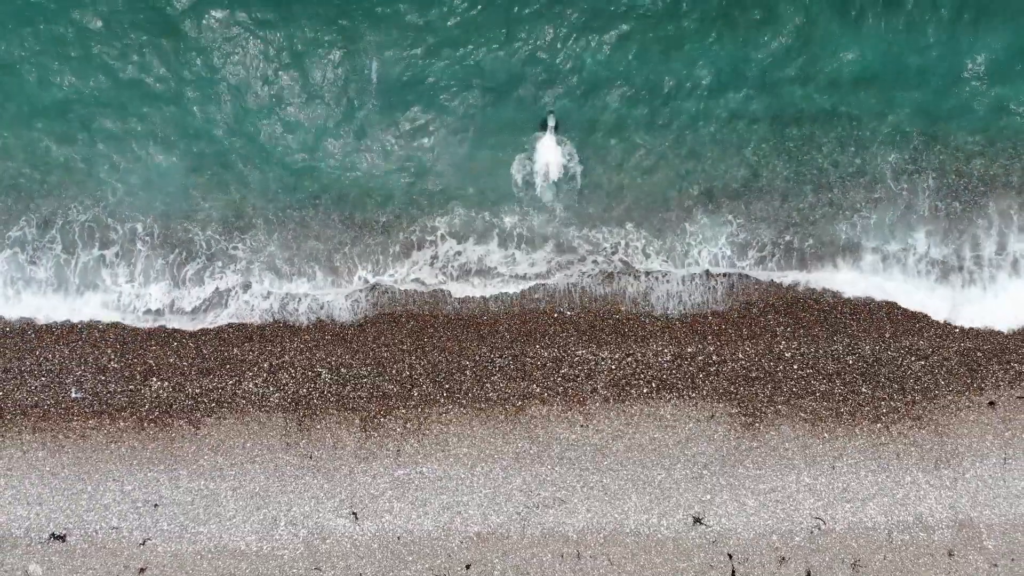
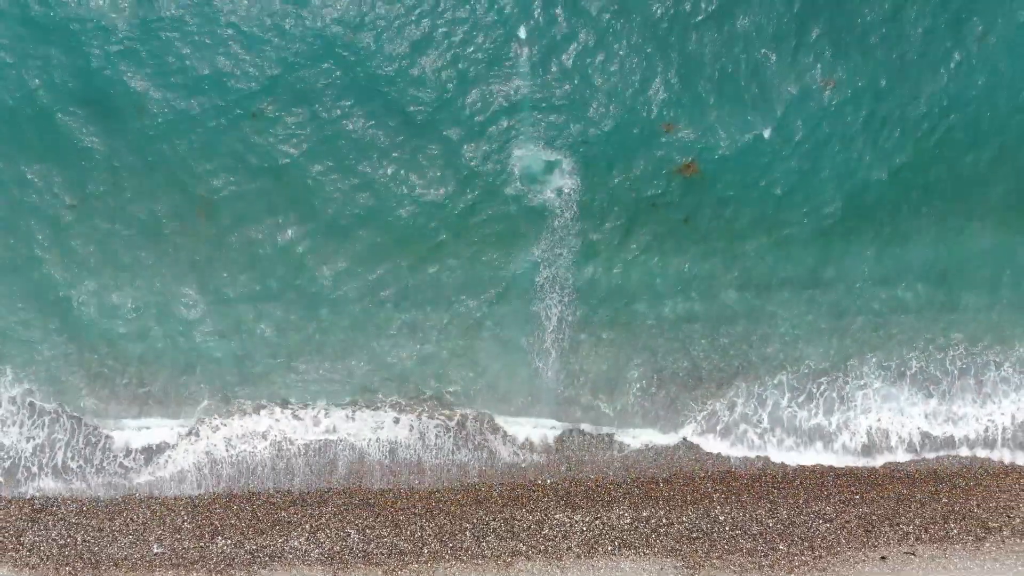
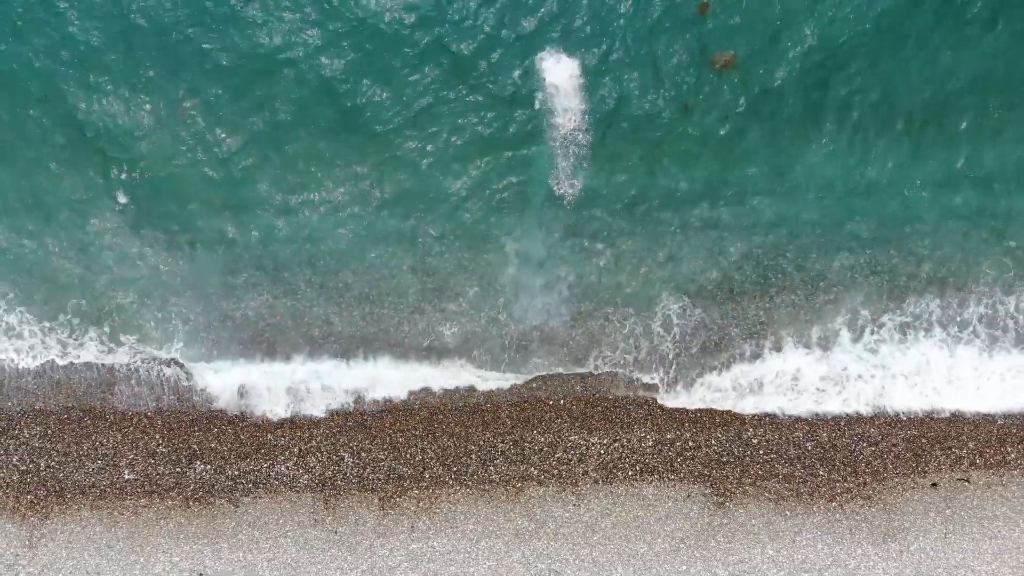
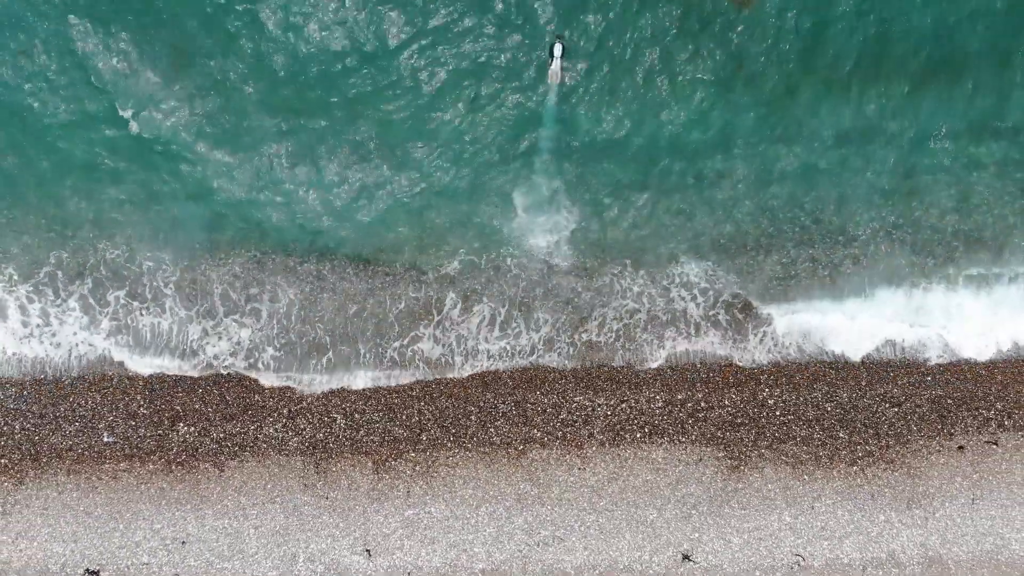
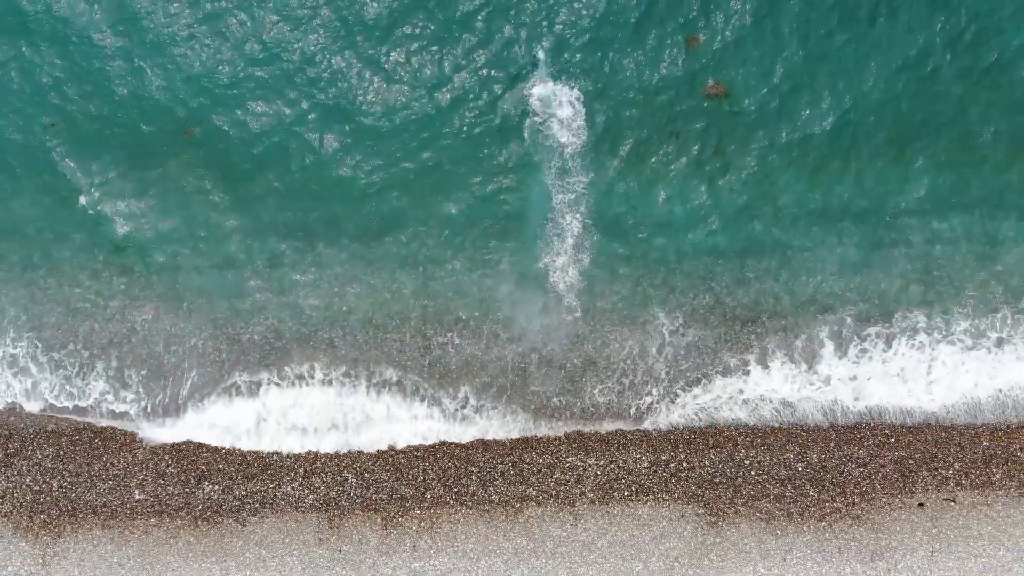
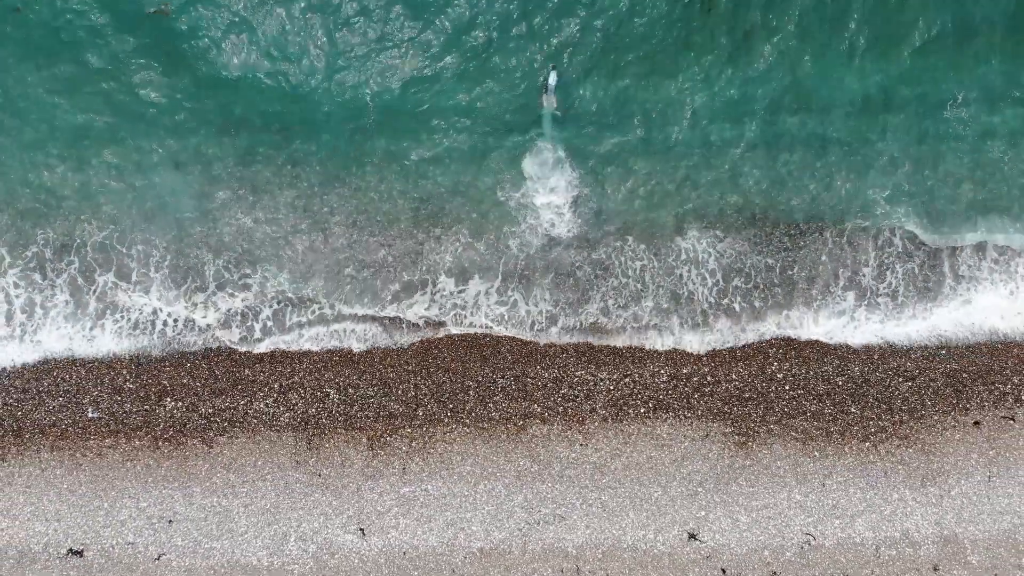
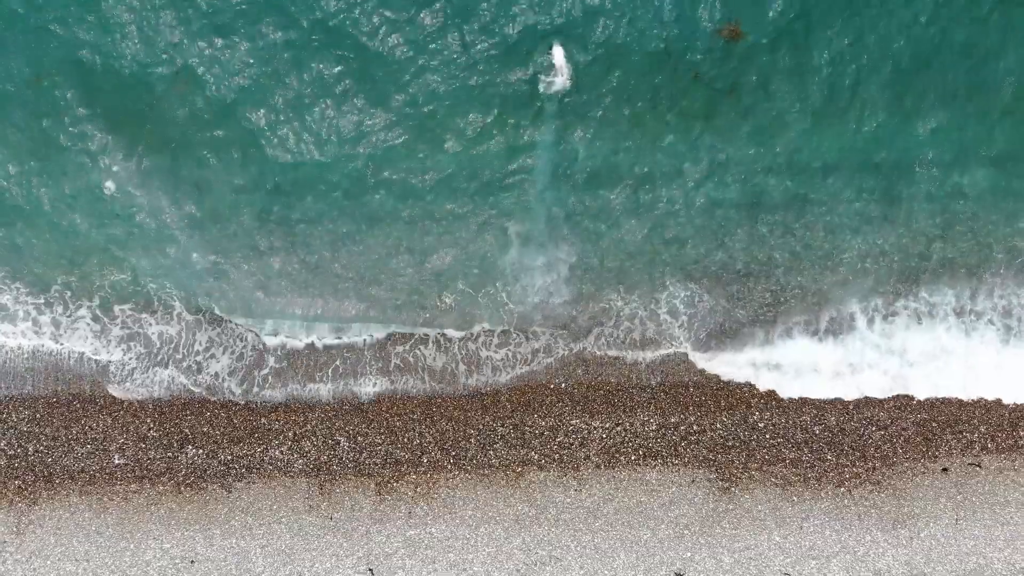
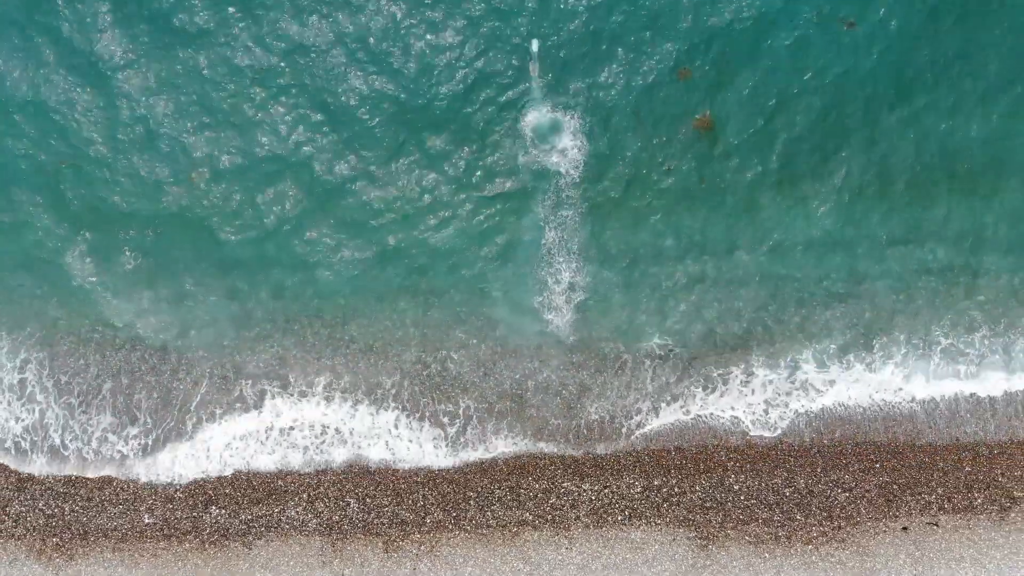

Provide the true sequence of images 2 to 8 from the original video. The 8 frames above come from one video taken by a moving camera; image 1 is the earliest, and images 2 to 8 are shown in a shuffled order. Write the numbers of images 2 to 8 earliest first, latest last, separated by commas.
6, 4, 7, 3, 5, 8, 2
